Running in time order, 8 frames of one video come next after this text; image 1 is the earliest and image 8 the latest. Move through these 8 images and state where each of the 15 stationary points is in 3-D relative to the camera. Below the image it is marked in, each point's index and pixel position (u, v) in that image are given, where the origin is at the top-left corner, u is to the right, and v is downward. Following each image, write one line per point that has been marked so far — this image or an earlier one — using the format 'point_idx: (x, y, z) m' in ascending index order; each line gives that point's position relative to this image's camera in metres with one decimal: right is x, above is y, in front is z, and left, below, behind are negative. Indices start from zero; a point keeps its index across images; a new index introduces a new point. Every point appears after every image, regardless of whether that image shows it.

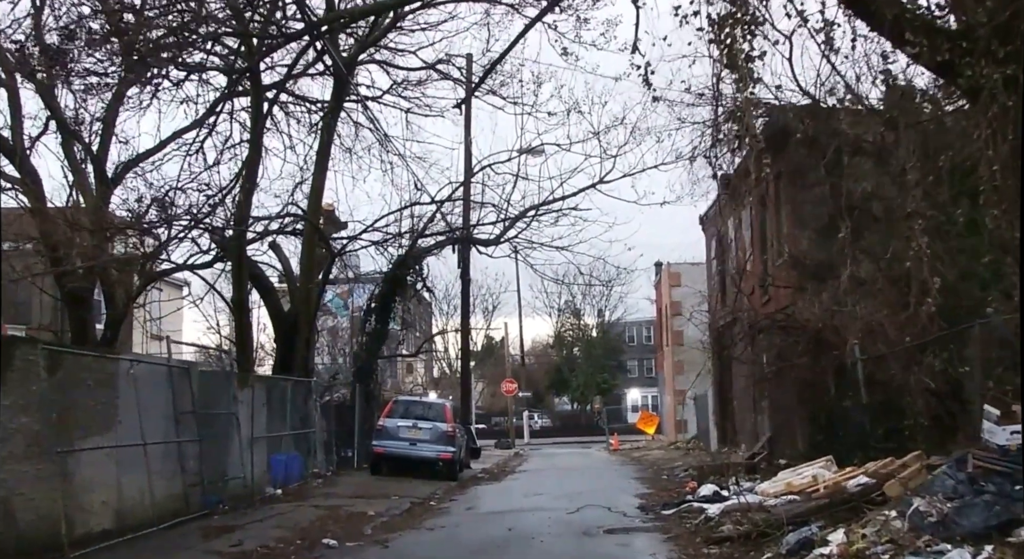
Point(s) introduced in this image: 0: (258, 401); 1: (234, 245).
0: (-3.5, -1.7, +15.4) m
1: (-4.9, +0.6, +19.7) m
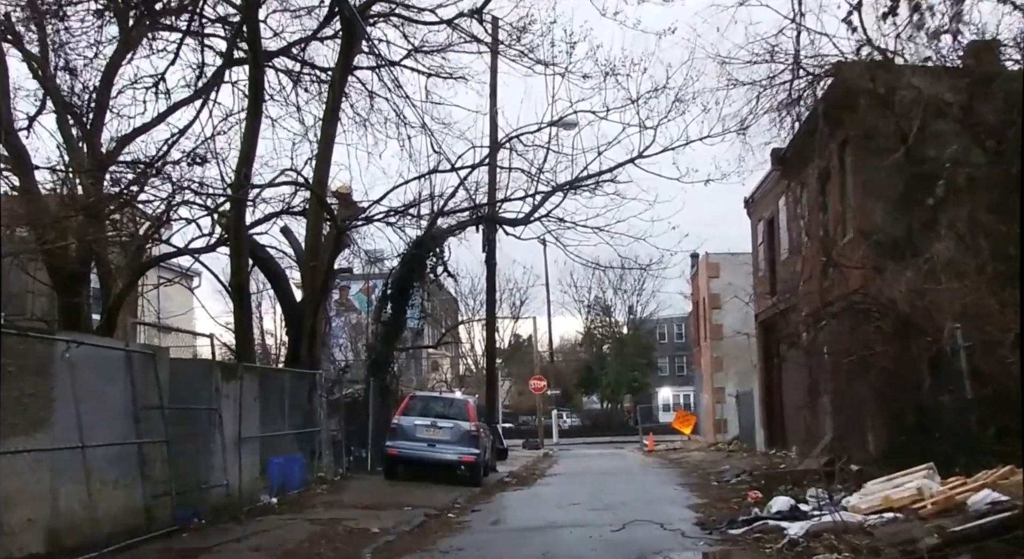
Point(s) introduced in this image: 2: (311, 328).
0: (-3.1, -1.4, +13.3) m
1: (-4.4, +0.9, +17.6) m
2: (-3.4, -0.8, +18.7) m
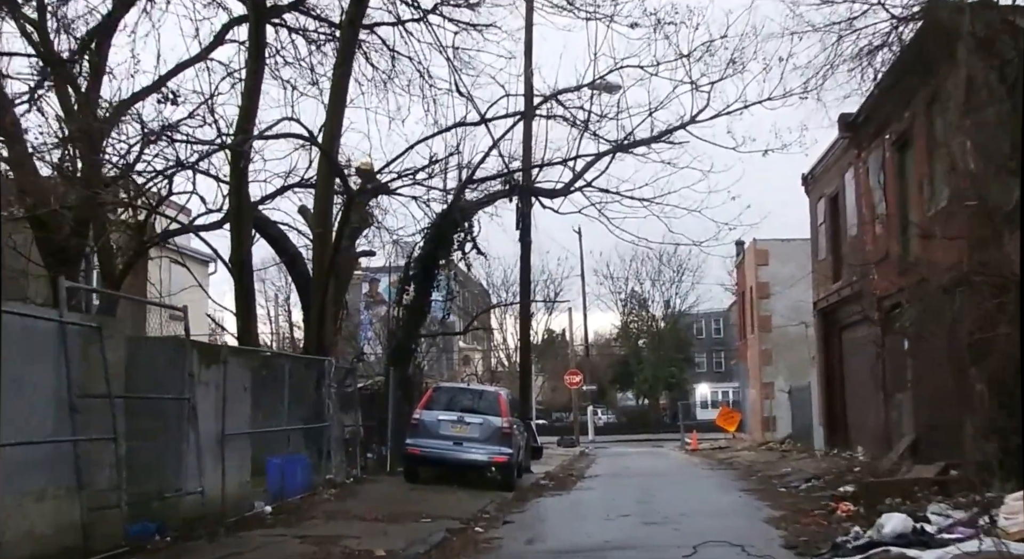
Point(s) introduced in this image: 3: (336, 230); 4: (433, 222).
0: (-2.7, -1.0, +11.1) m
1: (-3.9, +1.3, +15.4) m
2: (-2.9, -0.4, +16.5) m
3: (-2.5, +0.7, +15.7) m
4: (-1.3, +1.0, +18.4) m
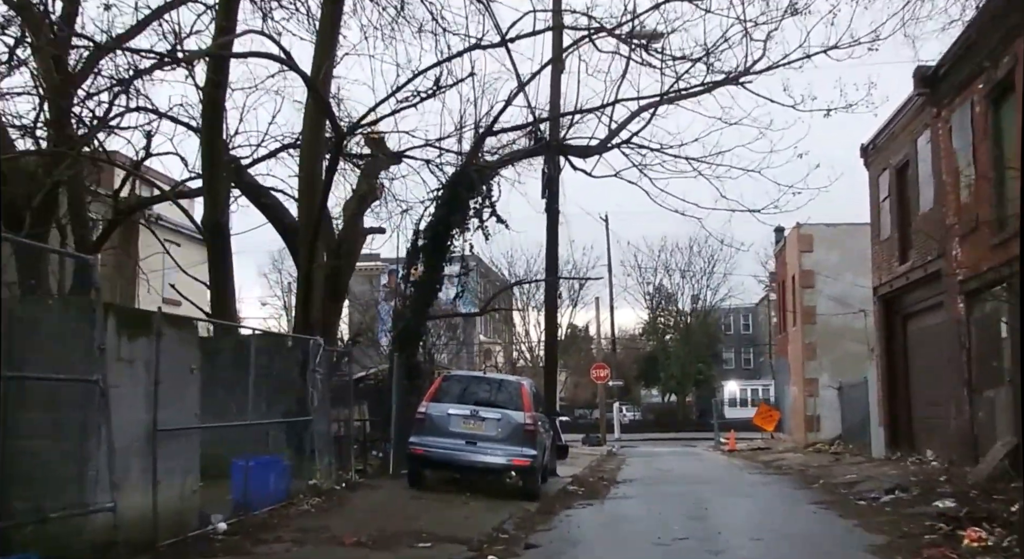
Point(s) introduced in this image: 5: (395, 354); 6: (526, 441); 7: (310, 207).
0: (-2.5, -0.7, +8.5) m
1: (-3.6, +1.7, +12.9) m
2: (-2.6, 0.0, +13.9) m
3: (-2.2, +1.1, +13.1) m
4: (-0.9, +1.4, +15.8) m
5: (-1.7, -1.1, +16.1) m
6: (+0.2, -1.9, +13.2) m
7: (-2.4, +0.9, +13.2) m
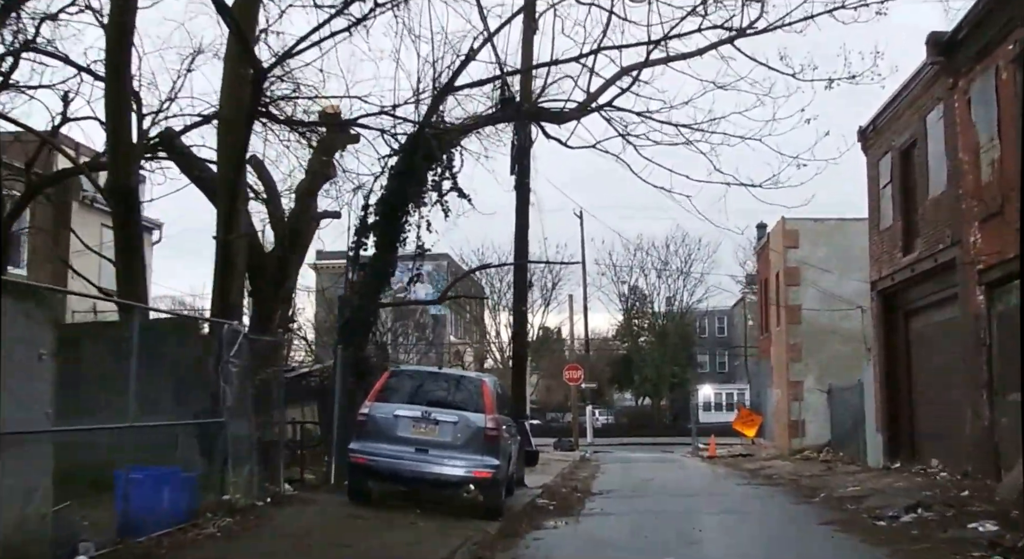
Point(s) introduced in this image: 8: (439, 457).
0: (-2.8, -0.4, +6.4) m
1: (-4.0, +1.9, +10.7) m
2: (-3.0, +0.2, +11.8) m
3: (-2.6, +1.4, +11.0) m
4: (-1.4, +1.6, +13.7) m
5: (-2.2, -0.9, +14.0) m
6: (-0.3, -1.7, +11.2) m
7: (-2.8, +1.1, +11.1) m
8: (-0.7, -1.8, +11.1) m
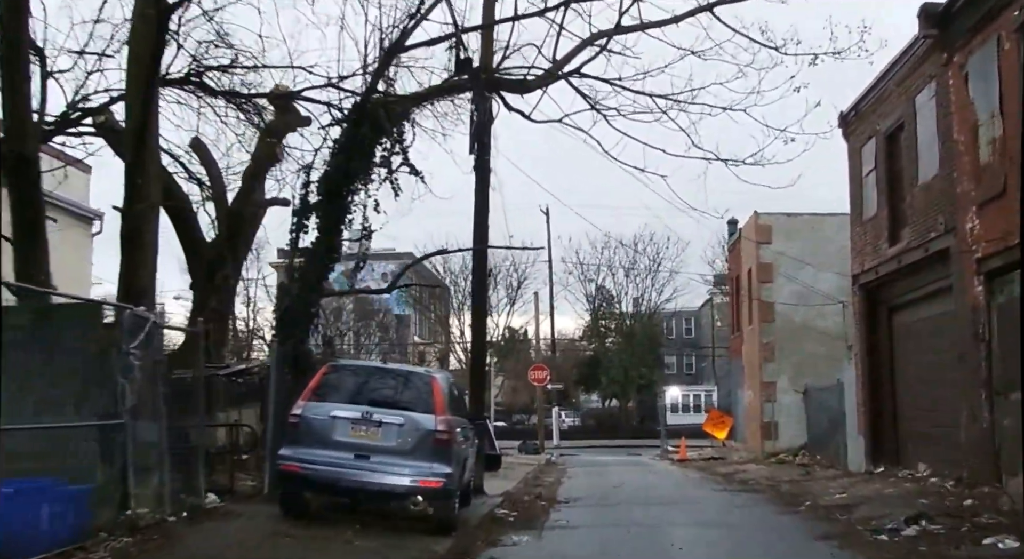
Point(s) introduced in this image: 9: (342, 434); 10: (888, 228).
0: (-3.1, -0.2, +4.9) m
1: (-4.3, +2.1, +9.3) m
2: (-3.4, +0.4, +10.4) m
3: (-3.0, +1.6, +9.6) m
4: (-1.8, +1.8, +12.3) m
5: (-2.6, -0.7, +12.6) m
6: (-0.7, -1.5, +9.8) m
7: (-3.2, +1.3, +9.7) m
8: (-1.1, -1.6, +9.7) m
9: (-1.5, -1.3, +9.8) m
10: (+6.1, +0.8, +18.2) m
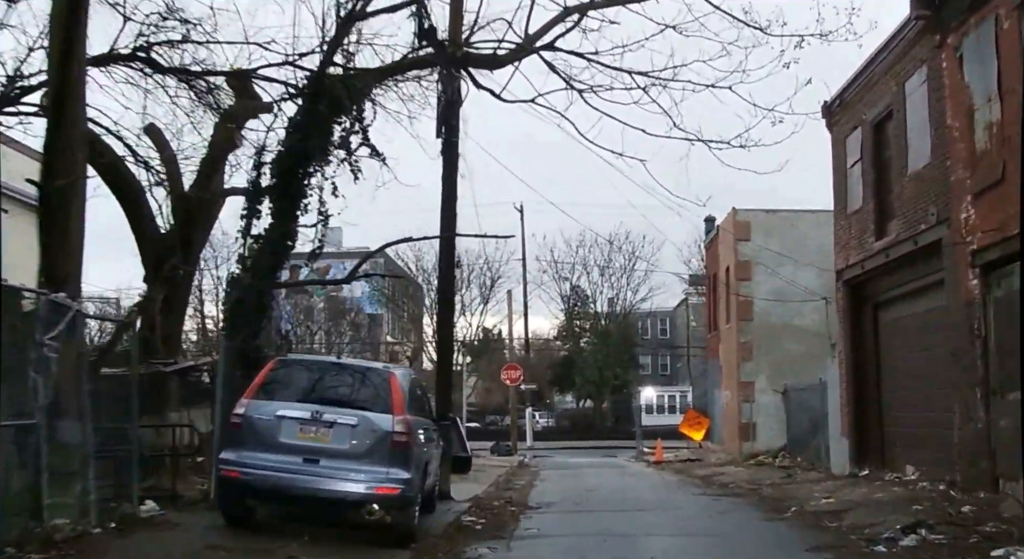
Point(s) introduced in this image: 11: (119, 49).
0: (-3.2, -0.1, +4.0) m
1: (-4.6, +2.2, +8.3) m
2: (-3.7, +0.5, +9.4) m
3: (-3.2, +1.7, +8.6) m
4: (-2.1, +1.9, +11.4) m
5: (-3.0, -0.6, +11.7) m
6: (-0.9, -1.4, +8.9) m
7: (-3.4, +1.4, +8.7) m
8: (-1.4, -1.5, +8.8) m
9: (-1.7, -1.2, +8.9) m
10: (+5.6, +0.9, +17.4) m
11: (-4.9, +2.9, +14.0) m
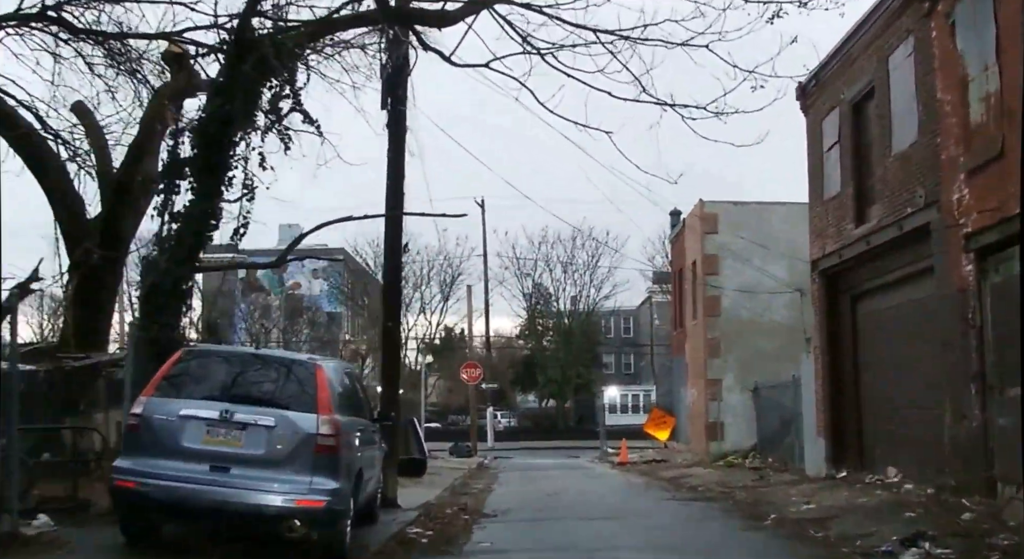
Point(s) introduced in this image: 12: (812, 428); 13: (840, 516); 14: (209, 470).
0: (-3.4, +0.1, +2.6) m
1: (-4.9, +2.4, +6.9) m
2: (-4.0, +0.6, +8.0) m
3: (-3.6, +1.8, +7.3) m
4: (-2.6, +2.0, +10.1) m
5: (-3.4, -0.4, +10.3) m
6: (-1.3, -1.3, +7.7) m
7: (-3.8, +1.6, +7.3) m
8: (-1.8, -1.3, +7.5) m
9: (-2.1, -1.1, +7.6) m
10: (+5.0, +1.1, +16.4) m
11: (-5.5, +3.1, +12.6) m
12: (+5.0, -2.5, +18.8) m
13: (+3.4, -2.5, +11.7) m
14: (-2.0, -1.3, +7.5) m
